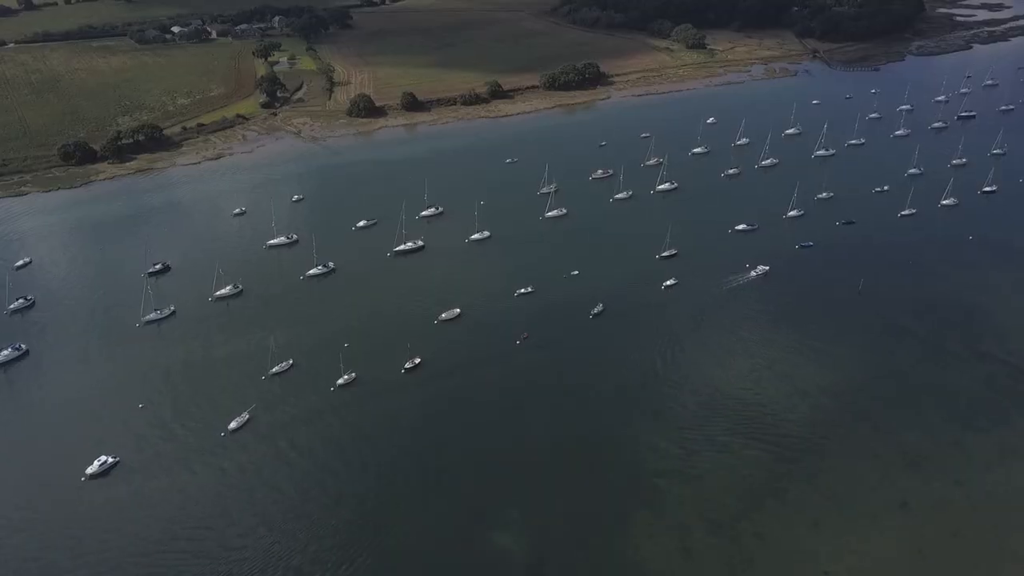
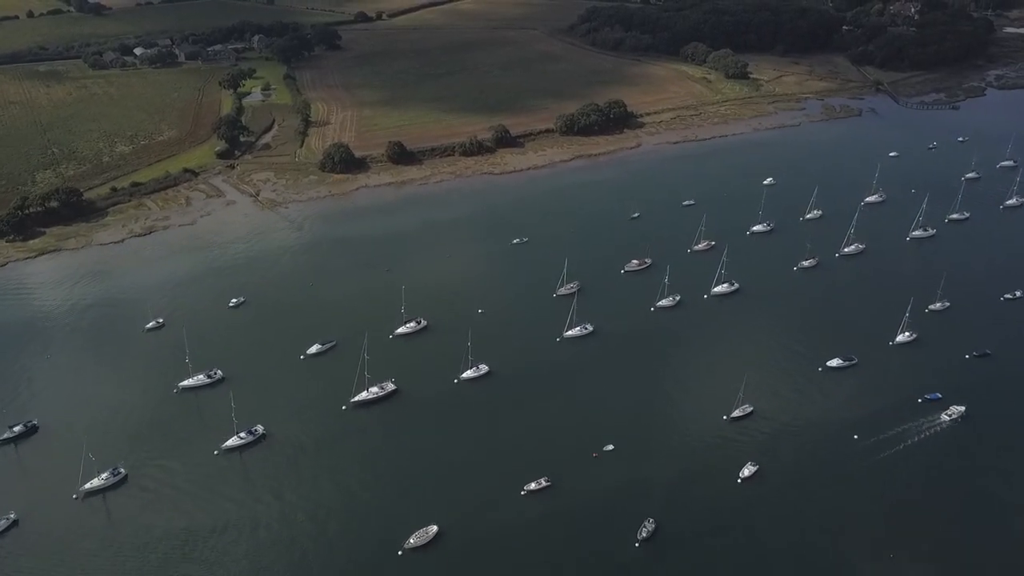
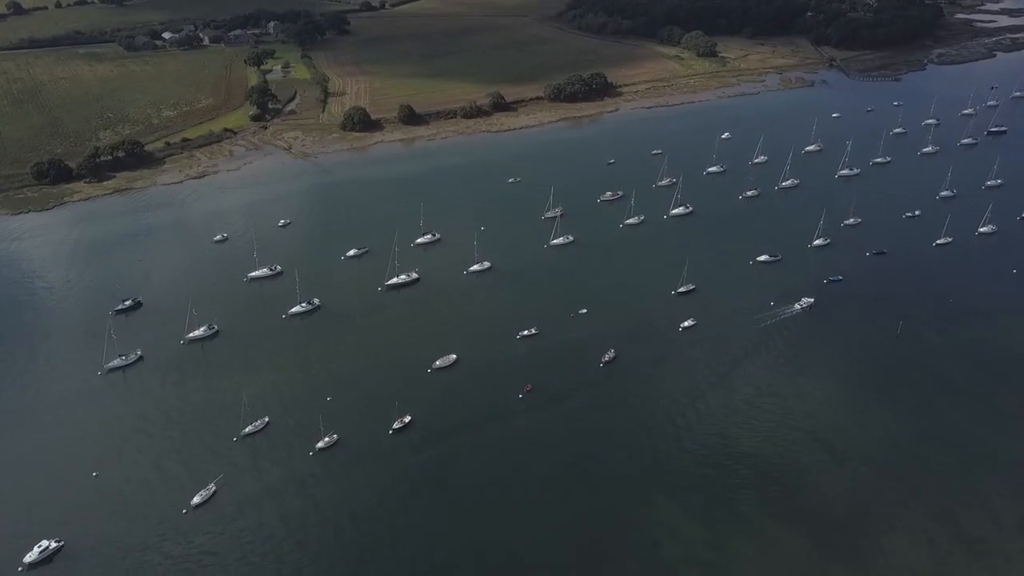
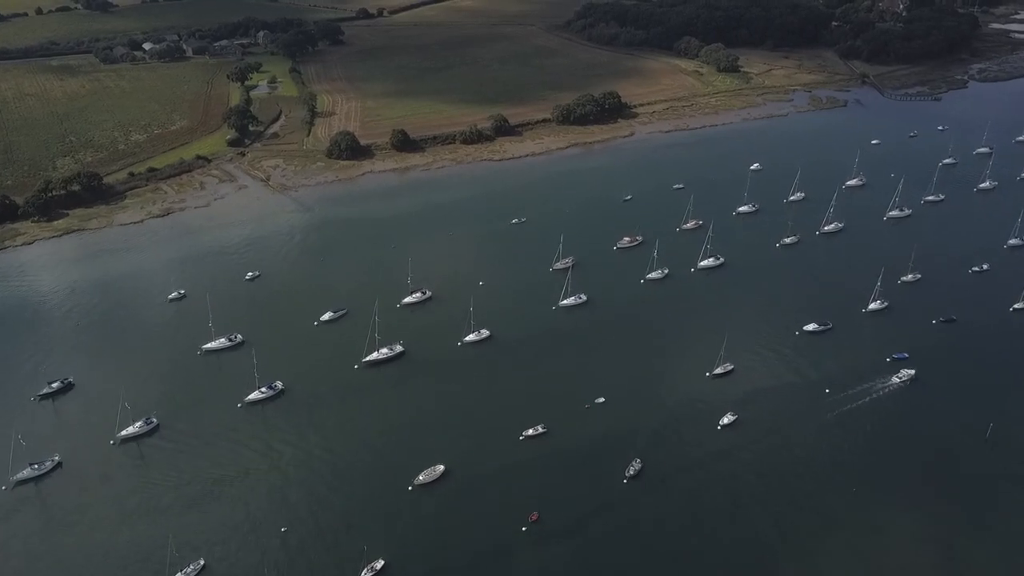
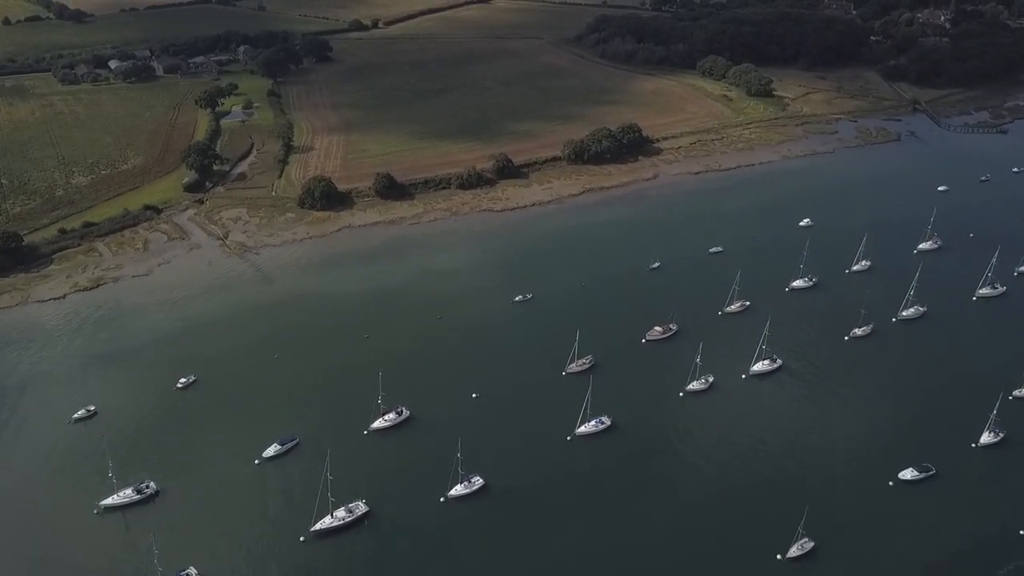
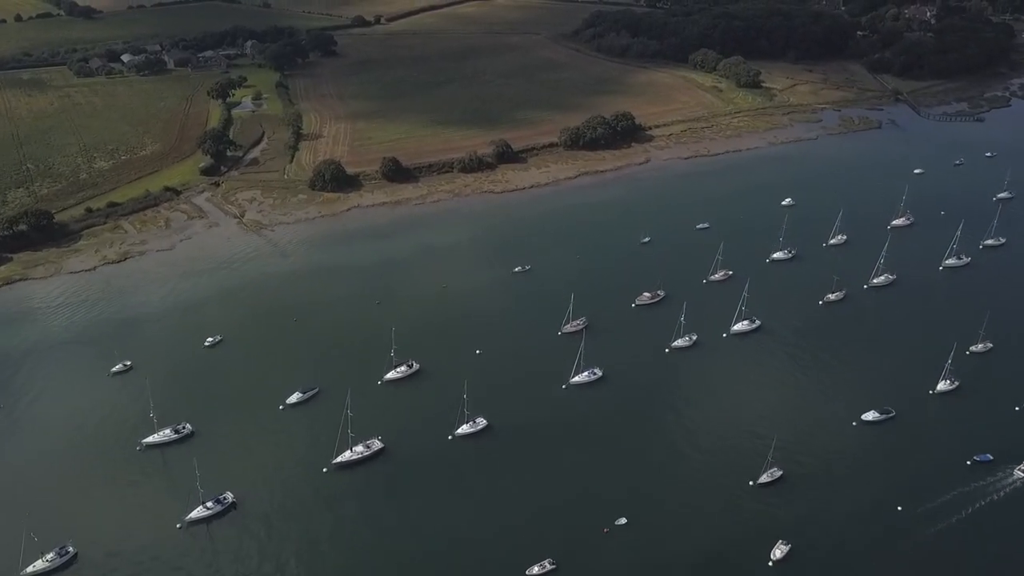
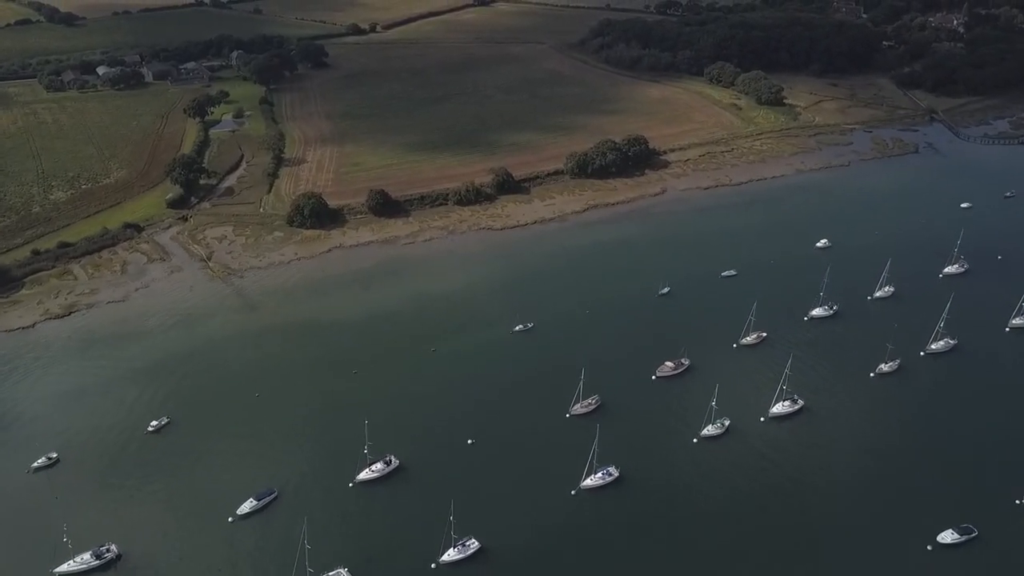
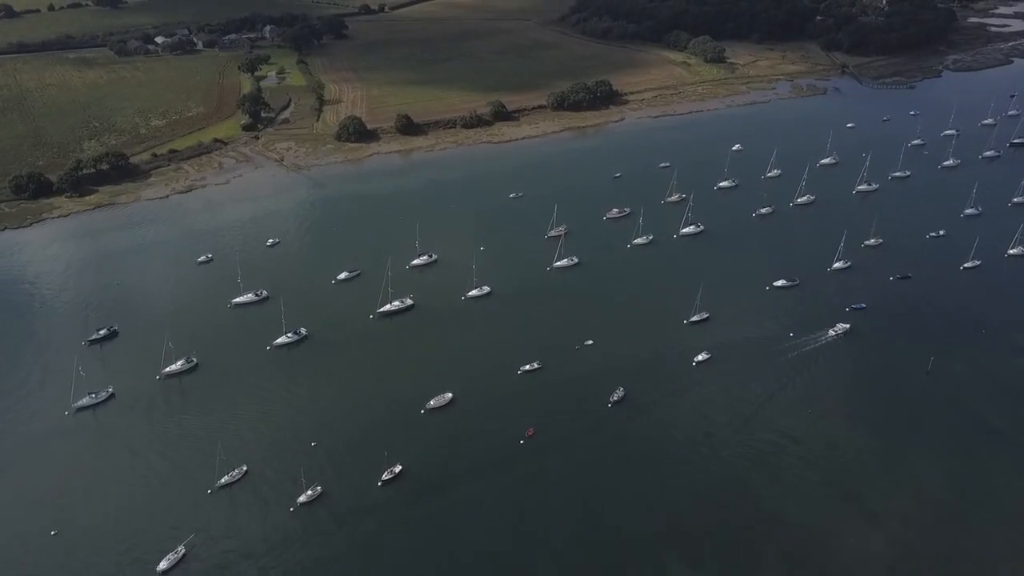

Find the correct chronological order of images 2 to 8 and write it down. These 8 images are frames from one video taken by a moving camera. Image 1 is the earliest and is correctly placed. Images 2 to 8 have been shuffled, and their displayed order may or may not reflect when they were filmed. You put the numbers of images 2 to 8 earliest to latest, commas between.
3, 8, 4, 2, 6, 5, 7
